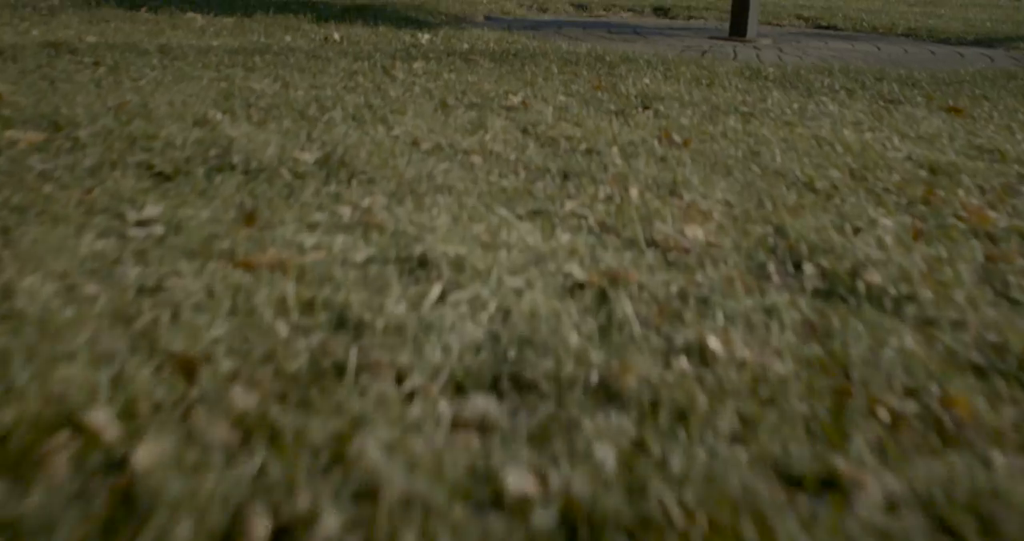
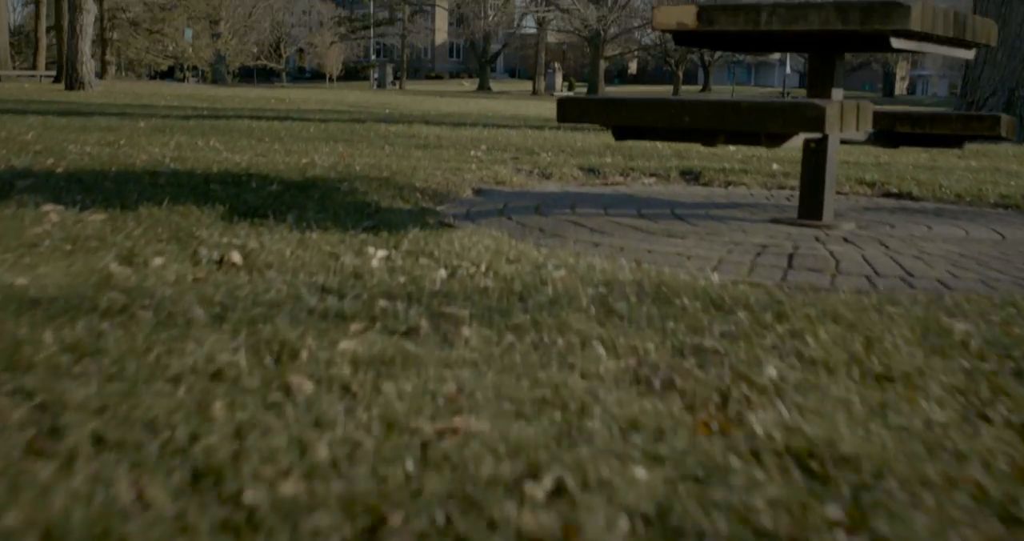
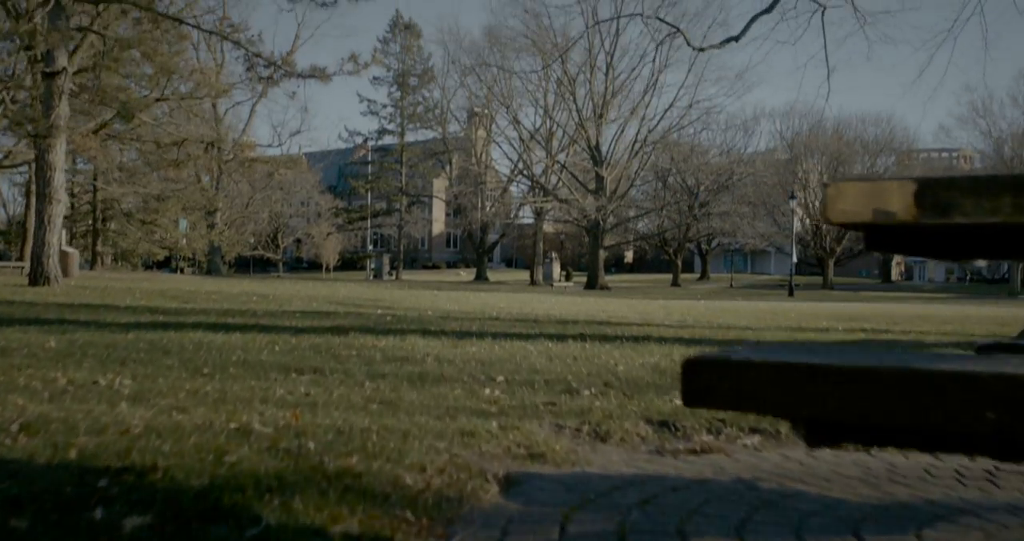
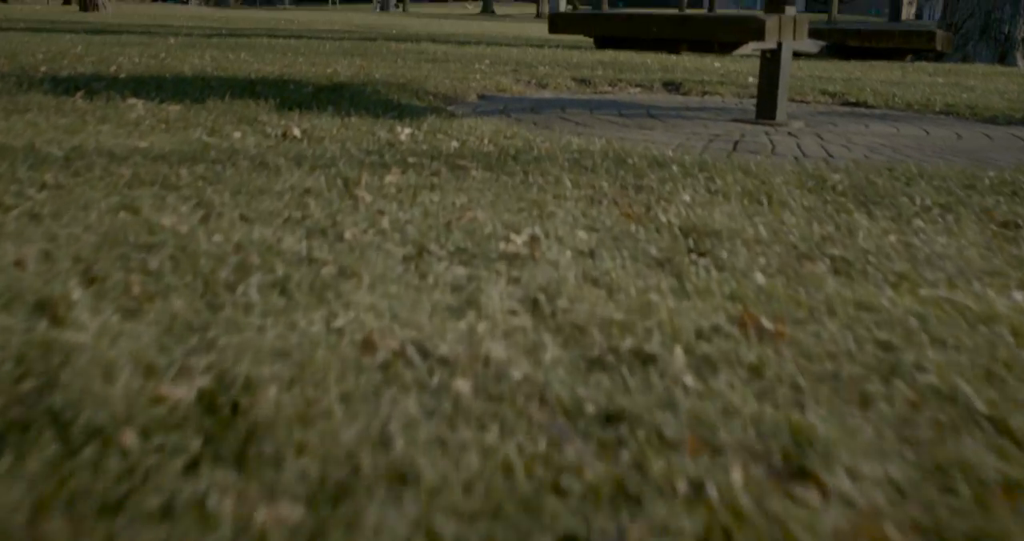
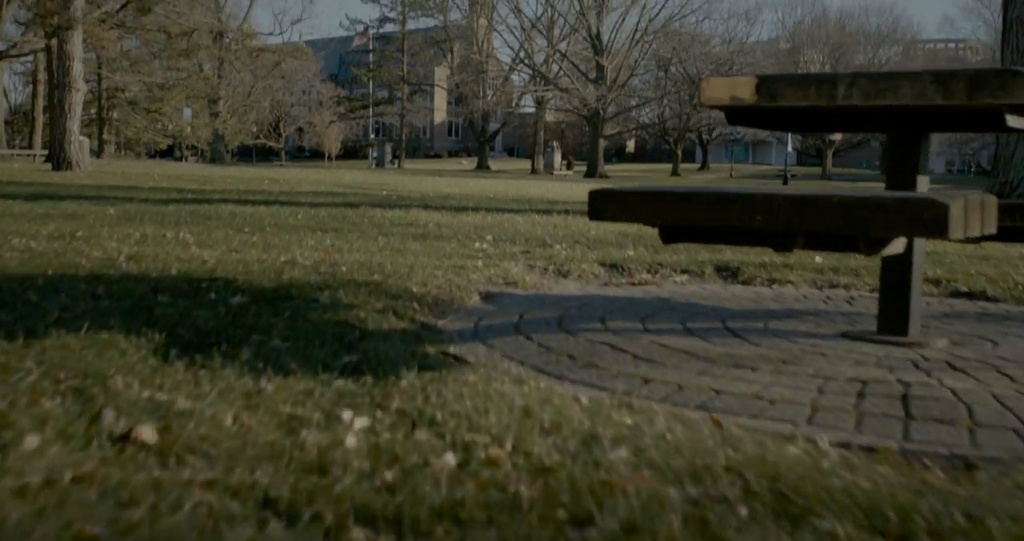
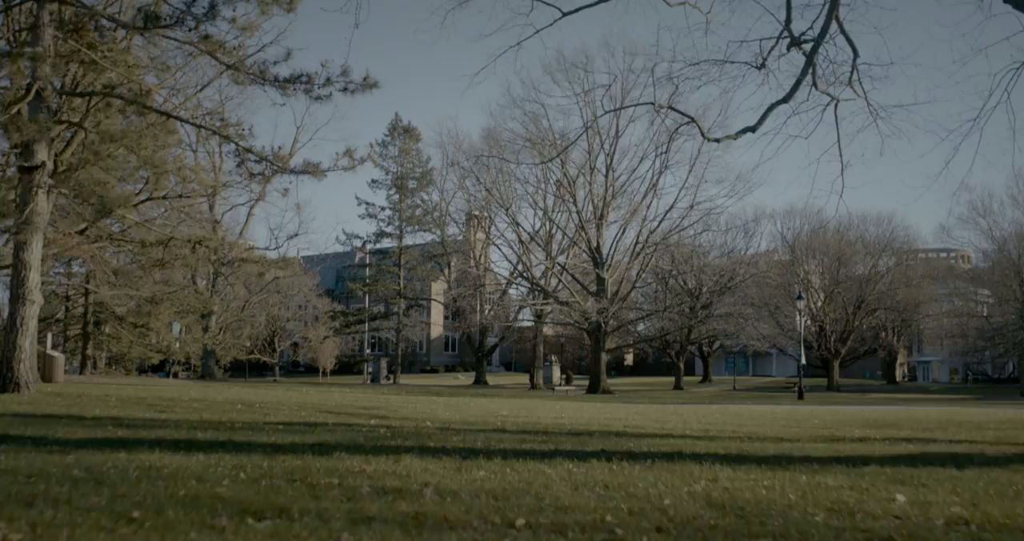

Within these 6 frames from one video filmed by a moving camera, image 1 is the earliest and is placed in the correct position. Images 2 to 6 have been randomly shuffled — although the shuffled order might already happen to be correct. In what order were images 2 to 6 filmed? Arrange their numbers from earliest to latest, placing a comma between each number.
4, 2, 5, 3, 6
